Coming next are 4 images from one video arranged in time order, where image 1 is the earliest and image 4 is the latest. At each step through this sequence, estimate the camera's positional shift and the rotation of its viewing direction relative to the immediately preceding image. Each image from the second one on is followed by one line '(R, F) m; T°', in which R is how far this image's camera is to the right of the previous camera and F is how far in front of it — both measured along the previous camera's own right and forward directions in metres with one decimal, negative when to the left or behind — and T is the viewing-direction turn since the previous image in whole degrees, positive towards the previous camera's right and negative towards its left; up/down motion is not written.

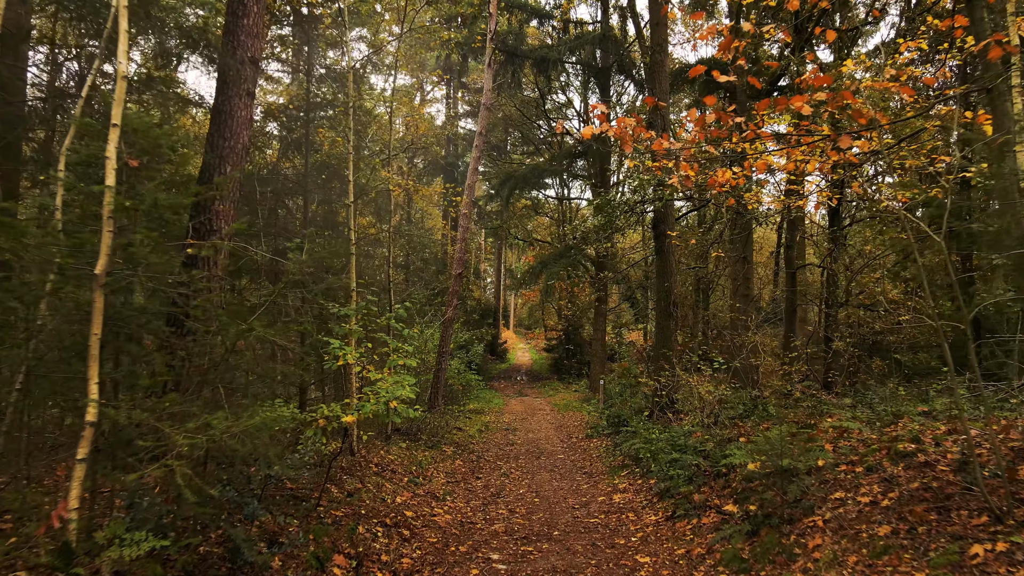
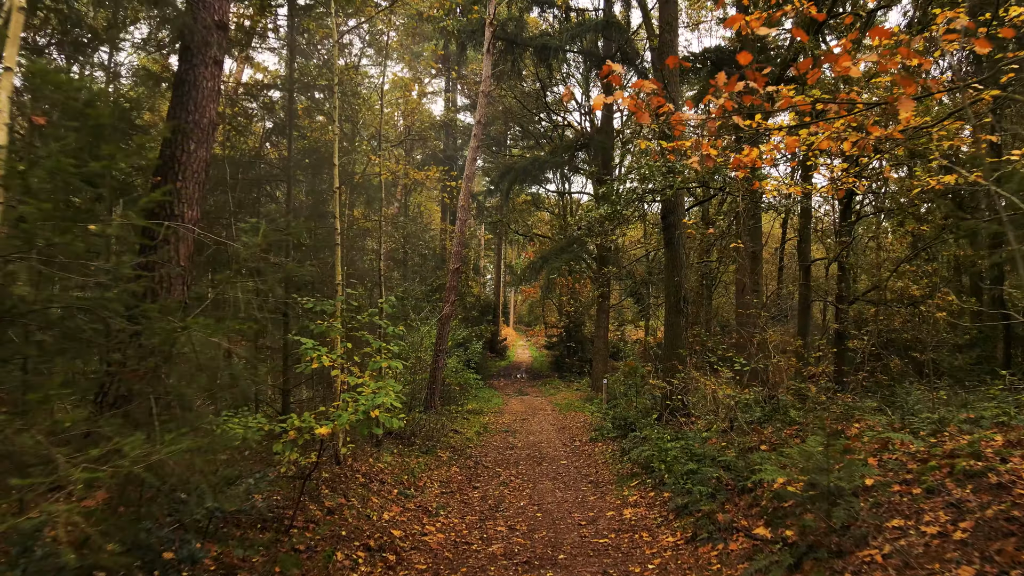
(0.0, +0.6) m; 0°
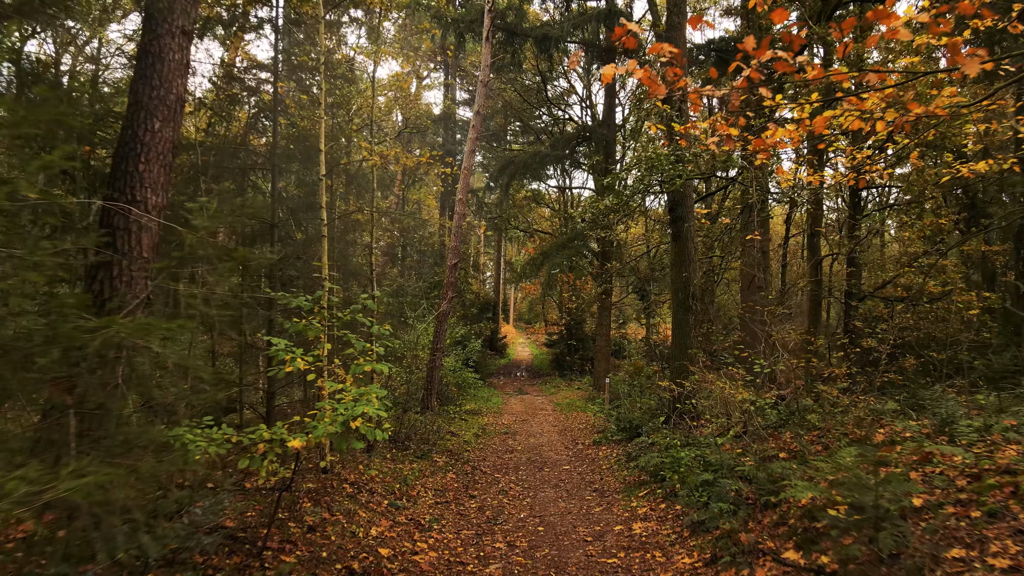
(0.0, +0.4) m; 0°
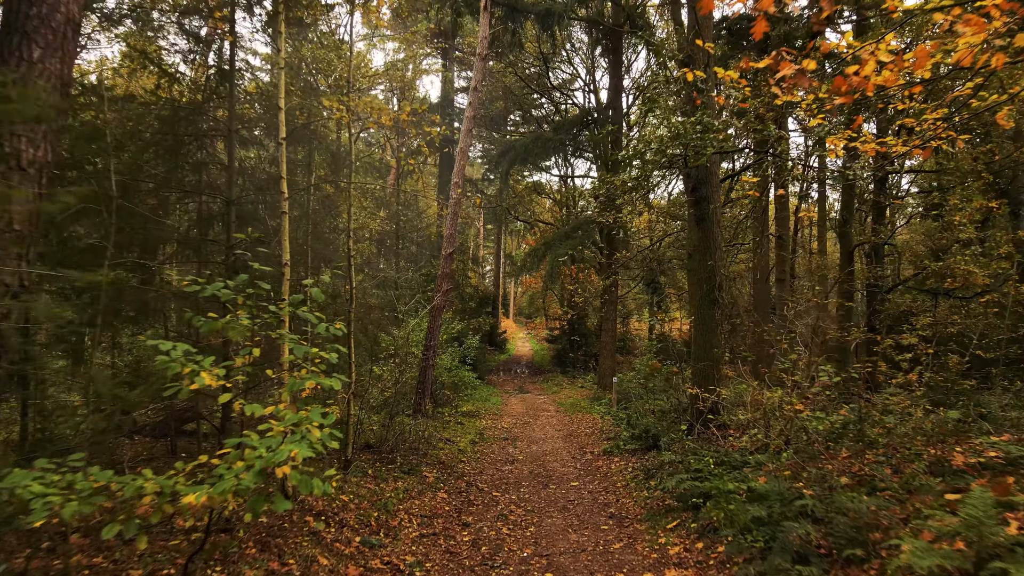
(0.0, +1.0) m; 0°
